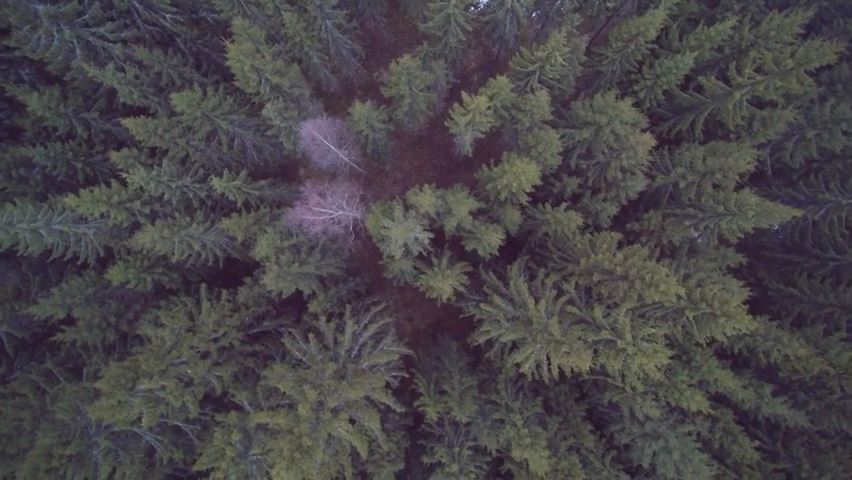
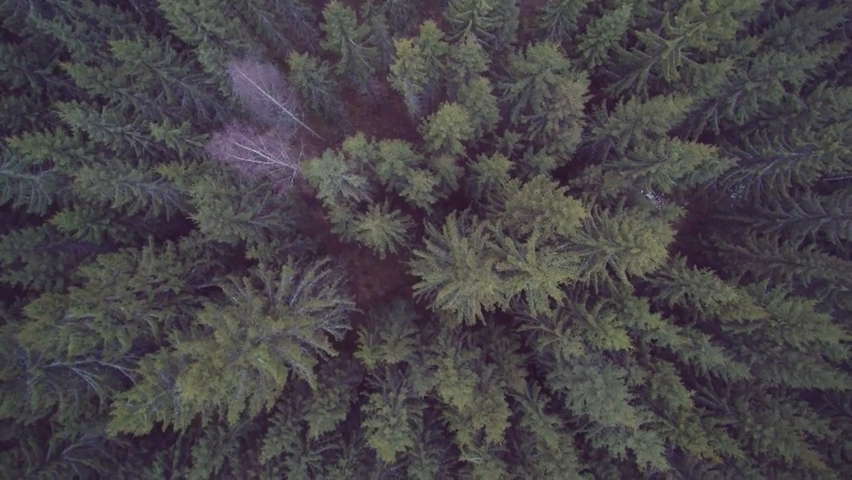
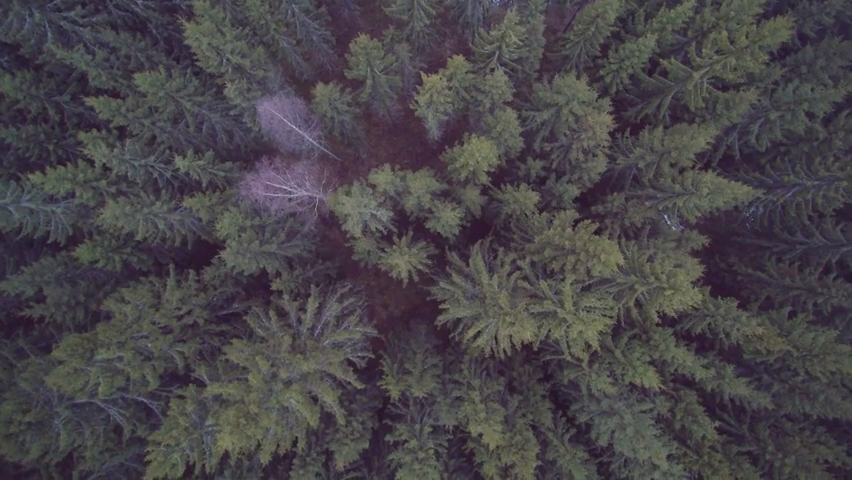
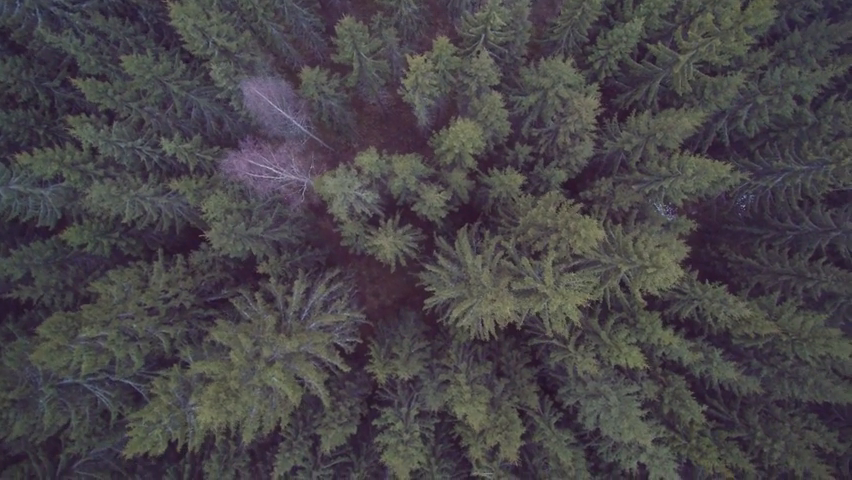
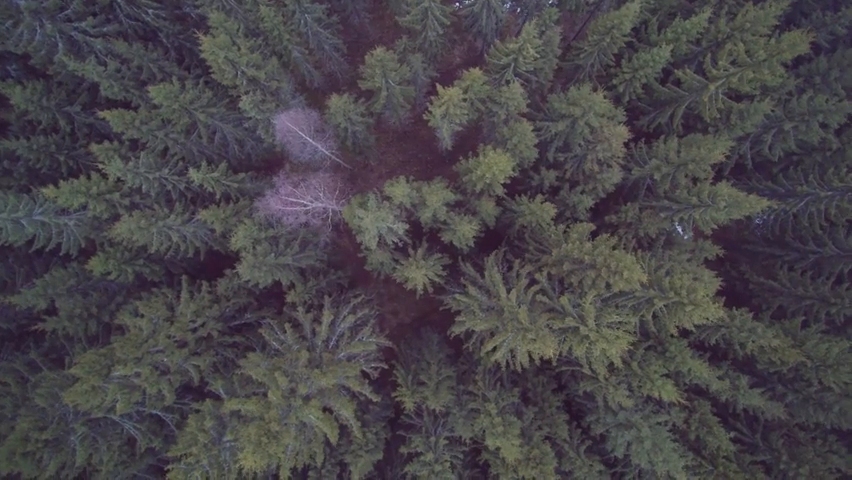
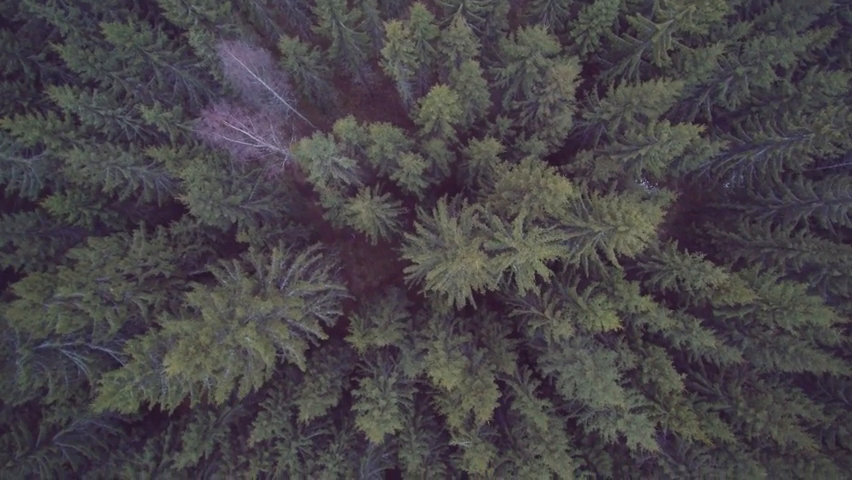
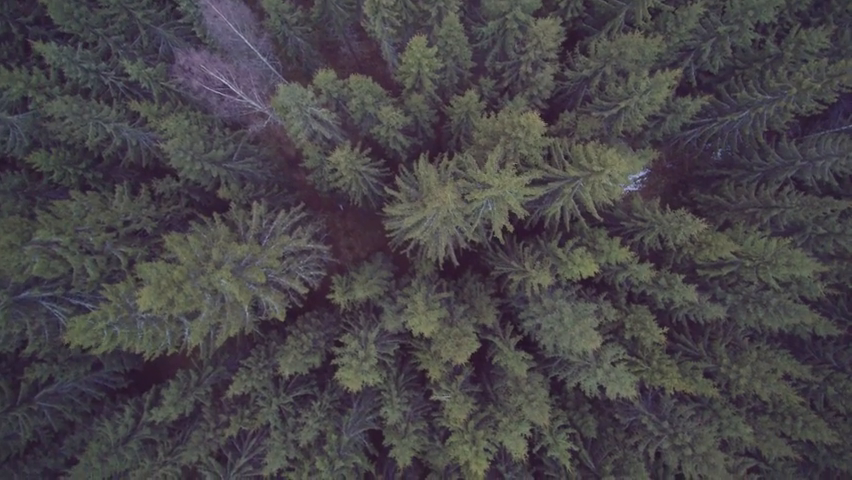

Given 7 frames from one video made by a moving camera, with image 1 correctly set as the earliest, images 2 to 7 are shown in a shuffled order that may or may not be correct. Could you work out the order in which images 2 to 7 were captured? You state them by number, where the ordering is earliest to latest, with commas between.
5, 3, 4, 2, 6, 7
